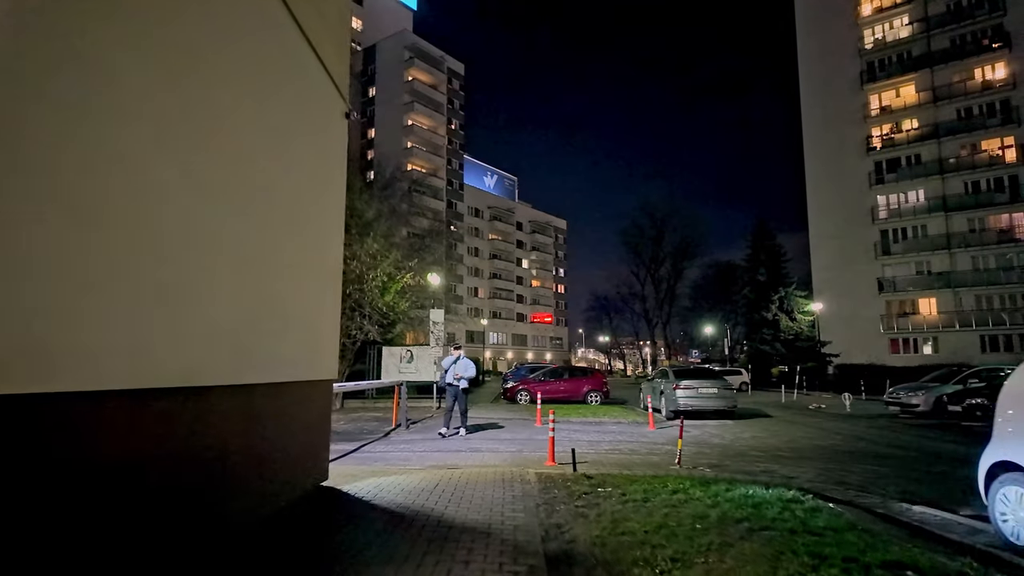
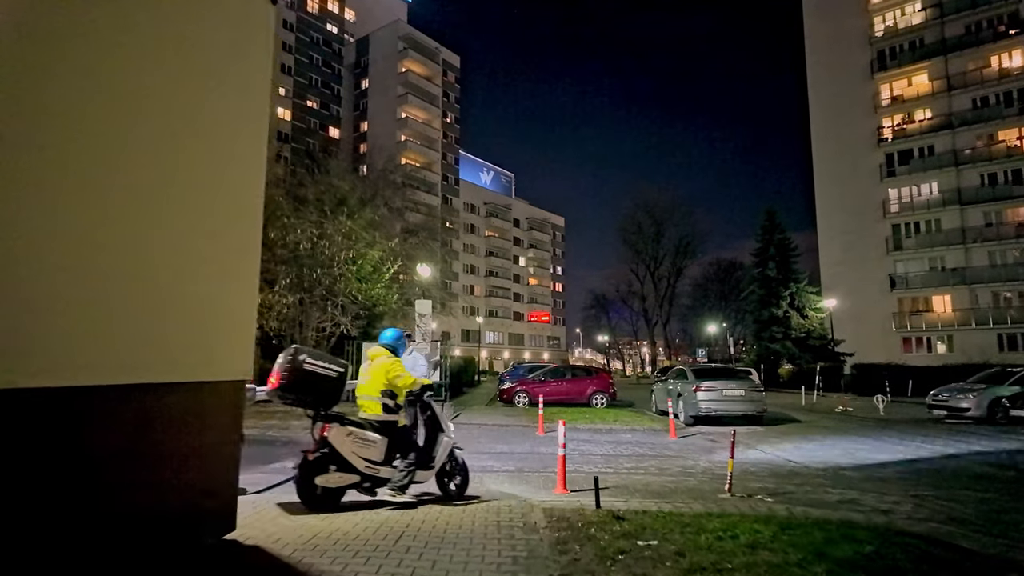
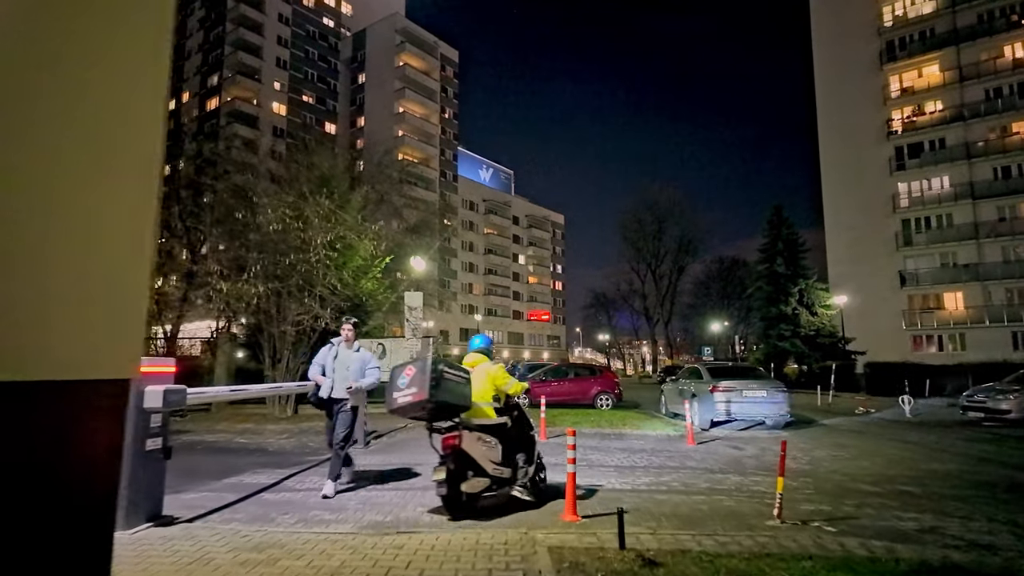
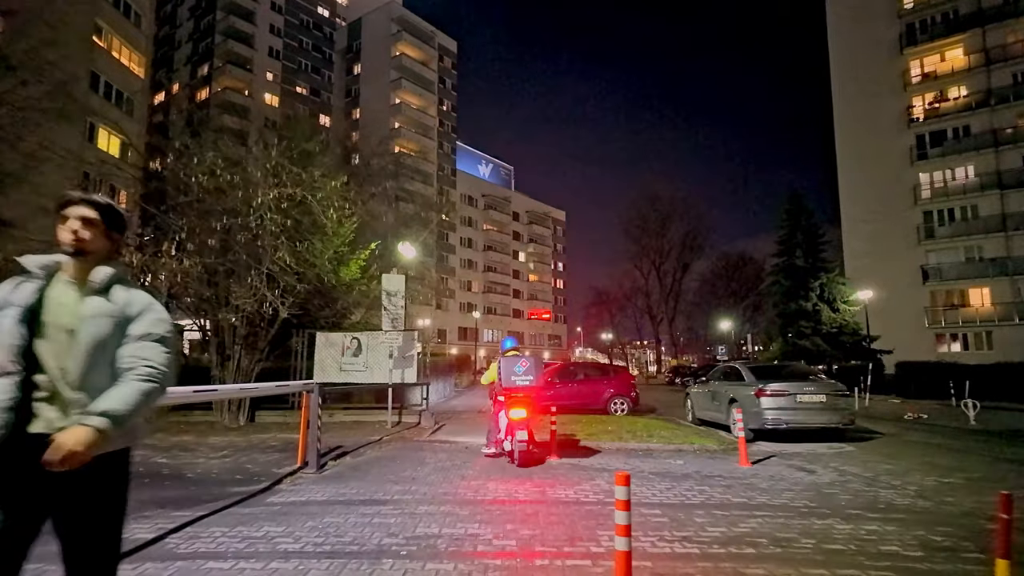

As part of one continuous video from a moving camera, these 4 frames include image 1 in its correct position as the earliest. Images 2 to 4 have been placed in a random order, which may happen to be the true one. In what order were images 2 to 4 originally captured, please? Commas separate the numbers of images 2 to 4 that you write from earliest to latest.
2, 3, 4
